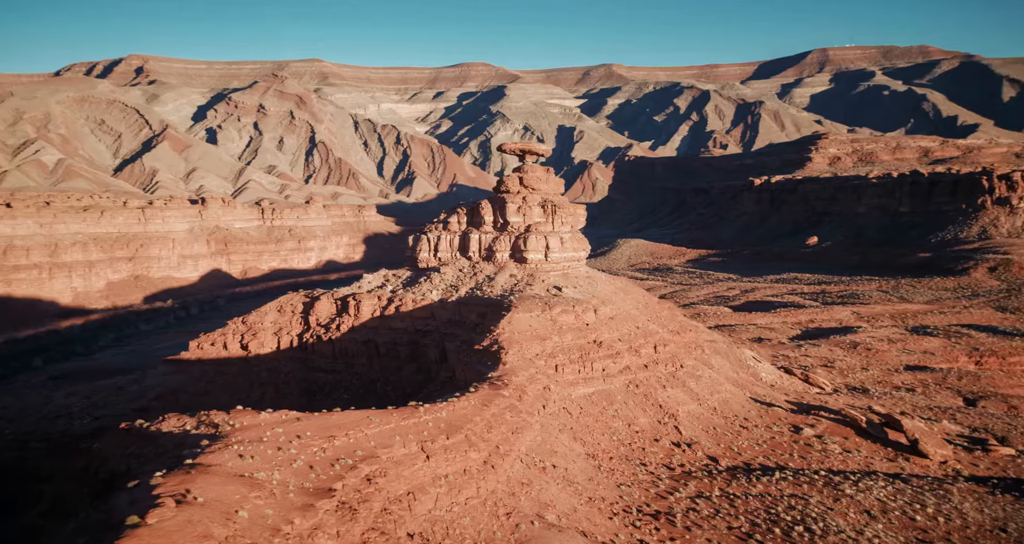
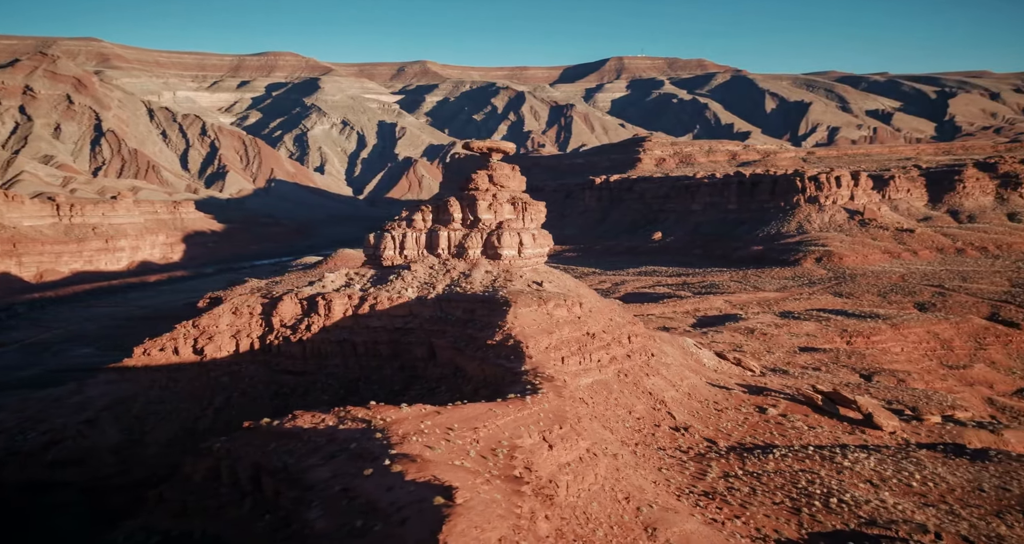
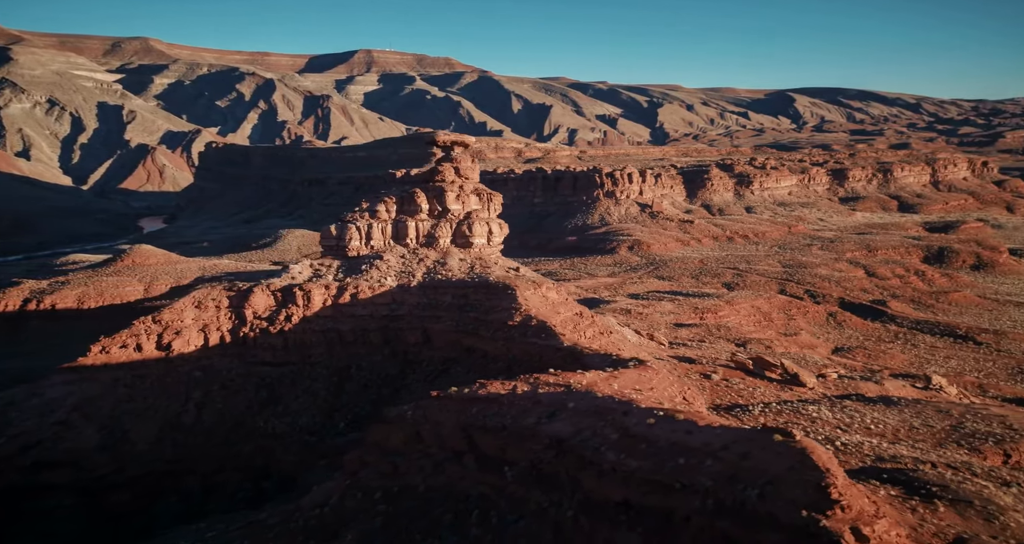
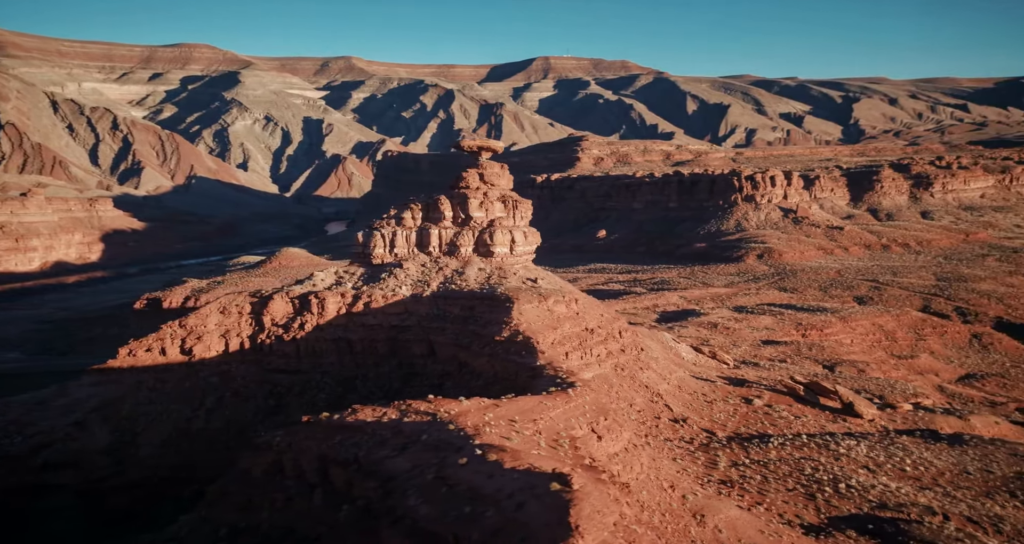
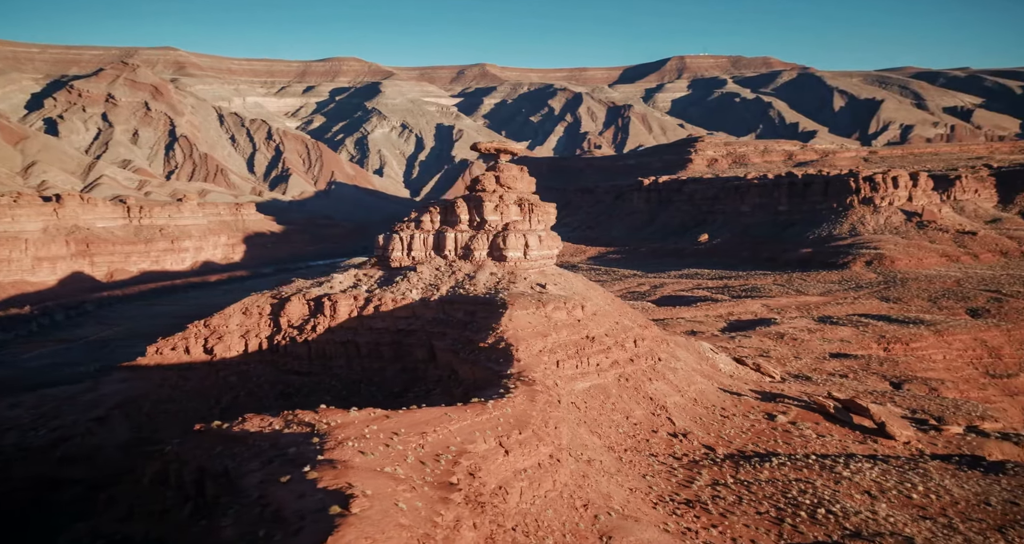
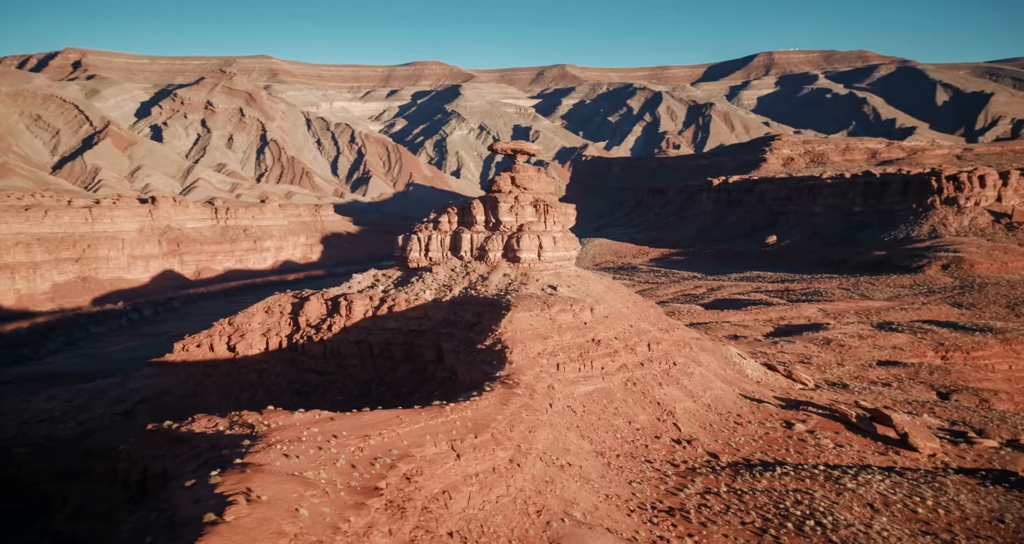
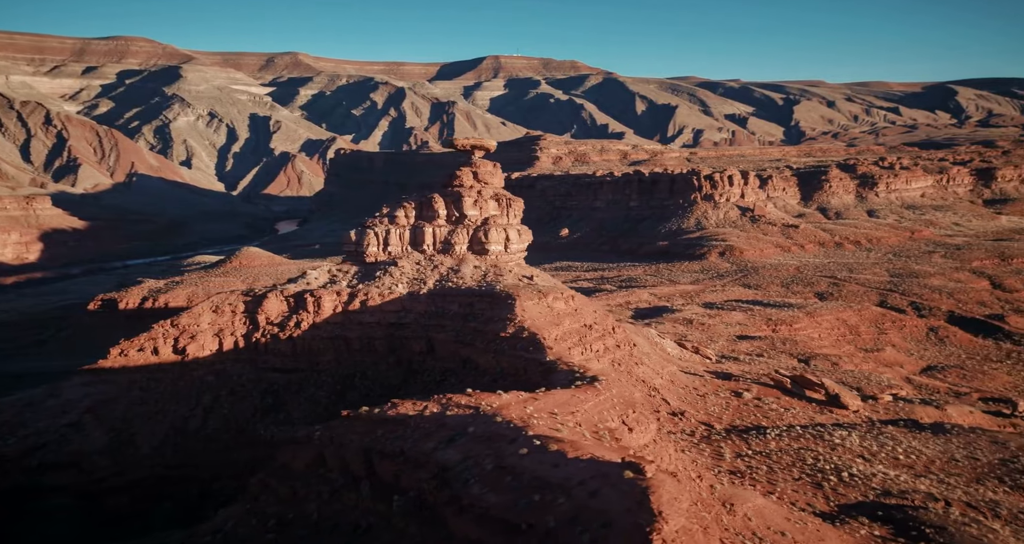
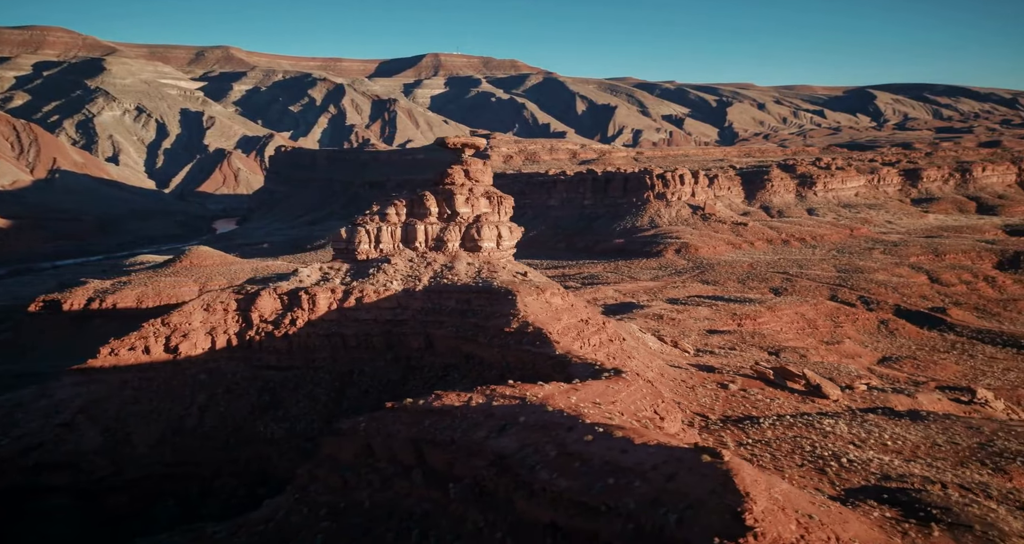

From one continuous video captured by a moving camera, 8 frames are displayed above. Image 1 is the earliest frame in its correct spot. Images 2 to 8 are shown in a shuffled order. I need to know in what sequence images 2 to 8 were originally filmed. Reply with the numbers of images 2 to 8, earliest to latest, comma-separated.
6, 5, 2, 4, 7, 8, 3
